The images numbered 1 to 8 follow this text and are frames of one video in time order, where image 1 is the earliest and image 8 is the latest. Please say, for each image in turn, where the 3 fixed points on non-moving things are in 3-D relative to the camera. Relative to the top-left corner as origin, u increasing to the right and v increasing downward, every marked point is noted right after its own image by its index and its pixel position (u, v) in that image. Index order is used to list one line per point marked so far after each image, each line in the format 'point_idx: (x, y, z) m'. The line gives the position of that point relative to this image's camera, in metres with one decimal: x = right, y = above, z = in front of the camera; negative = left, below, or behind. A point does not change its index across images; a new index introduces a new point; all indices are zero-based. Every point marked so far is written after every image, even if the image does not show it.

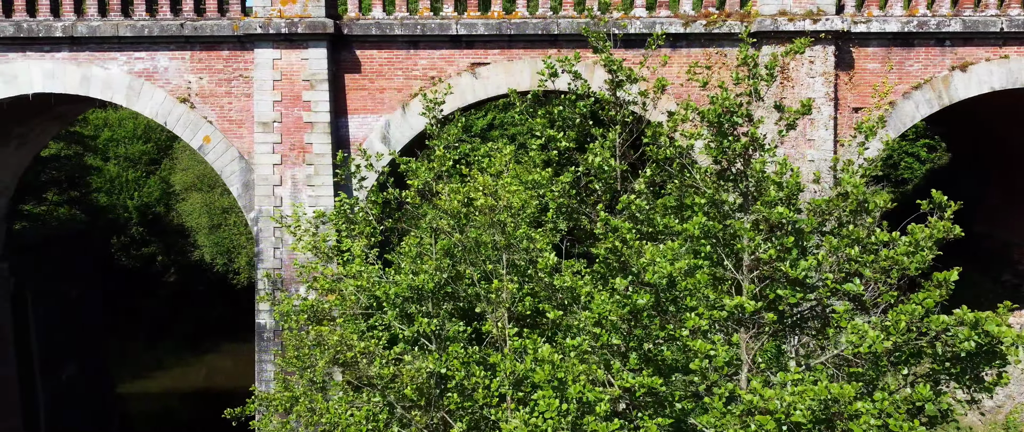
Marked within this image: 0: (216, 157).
0: (-4.0, +0.8, +10.4) m
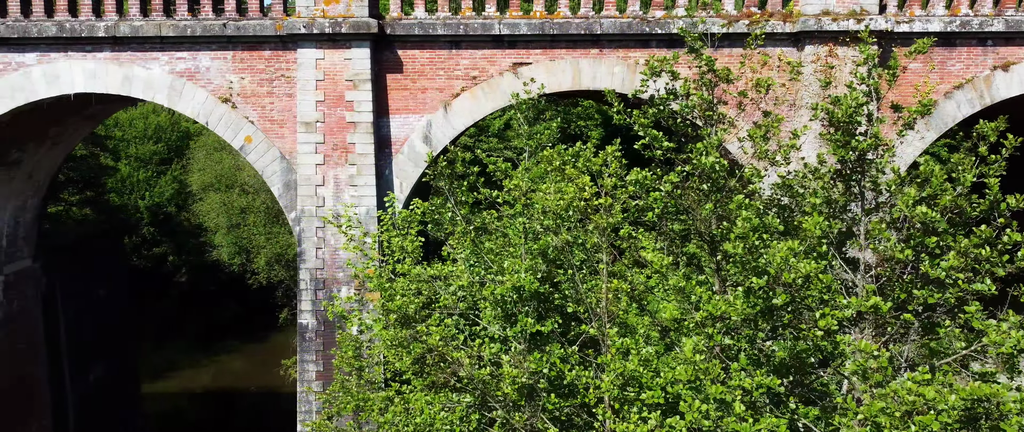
0: (-3.5, +0.8, +10.4) m
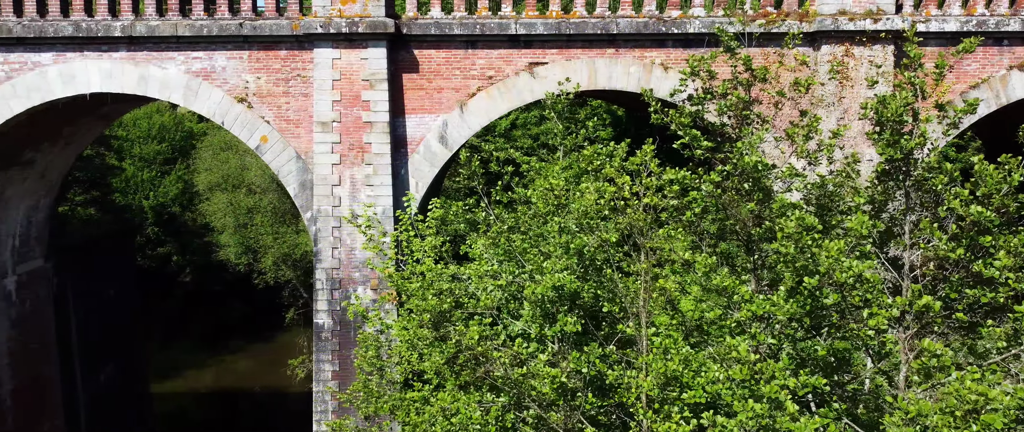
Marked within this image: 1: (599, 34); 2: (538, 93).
0: (-3.2, +0.8, +10.4) m
1: (+1.2, +2.4, +10.1) m
2: (+0.4, +1.7, +10.3) m
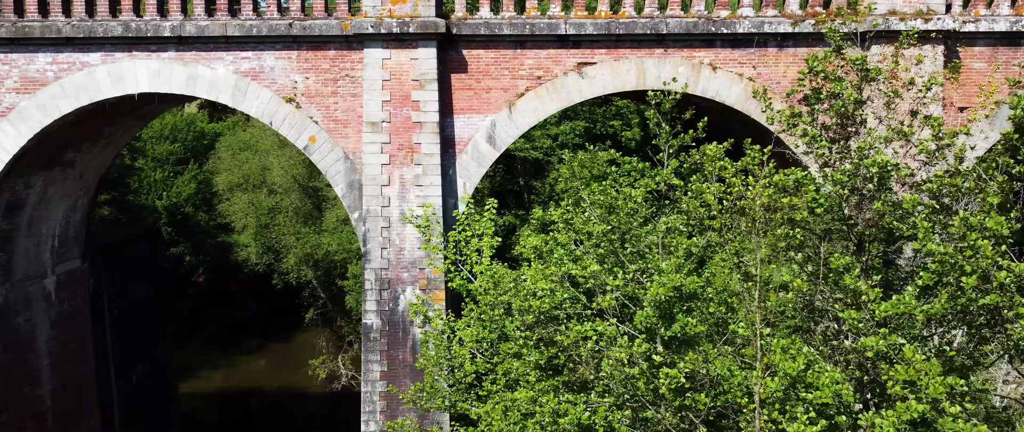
0: (-2.6, +0.8, +10.4) m
1: (+1.8, +2.4, +10.1) m
2: (+1.0, +1.7, +10.3) m
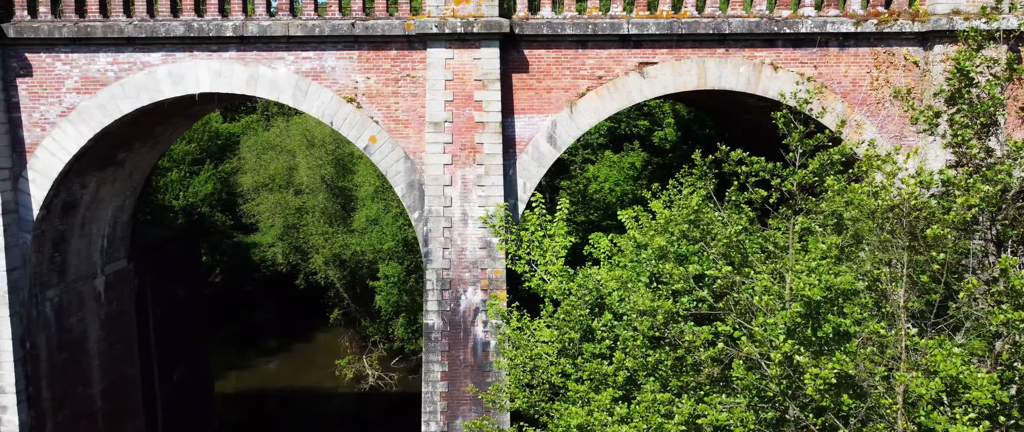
0: (-1.8, +0.8, +10.3) m
1: (+2.6, +2.4, +10.1) m
2: (+1.8, +1.7, +10.3) m
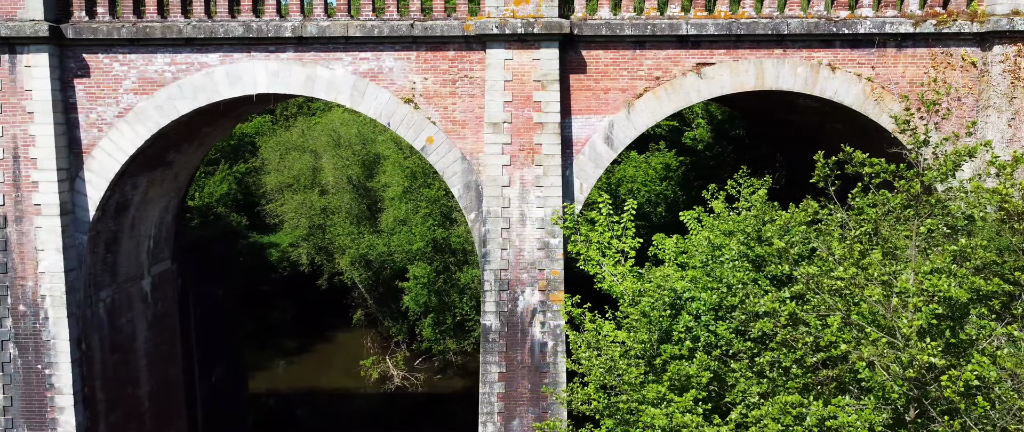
0: (-1.0, +0.8, +10.3) m
1: (+3.4, +2.4, +10.1) m
2: (+2.6, +1.7, +10.3) m
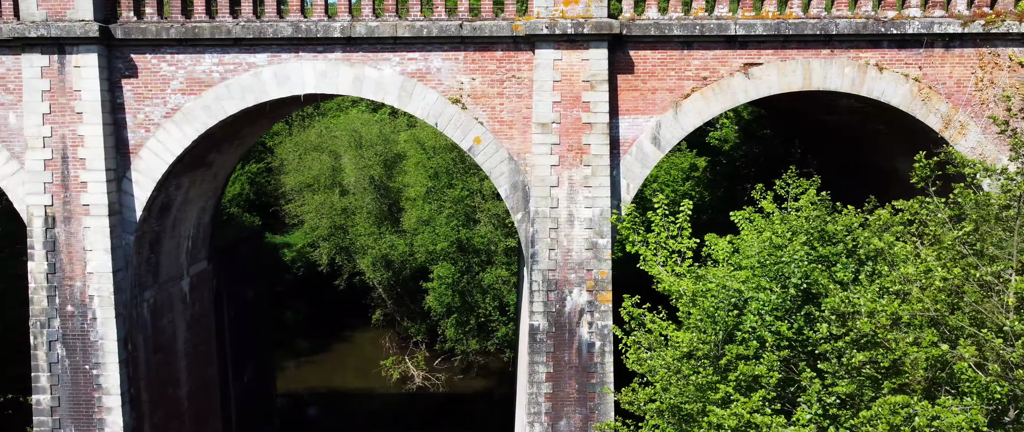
0: (-0.4, +0.8, +10.3) m
1: (+4.0, +2.4, +10.1) m
2: (+3.2, +1.7, +10.3) m
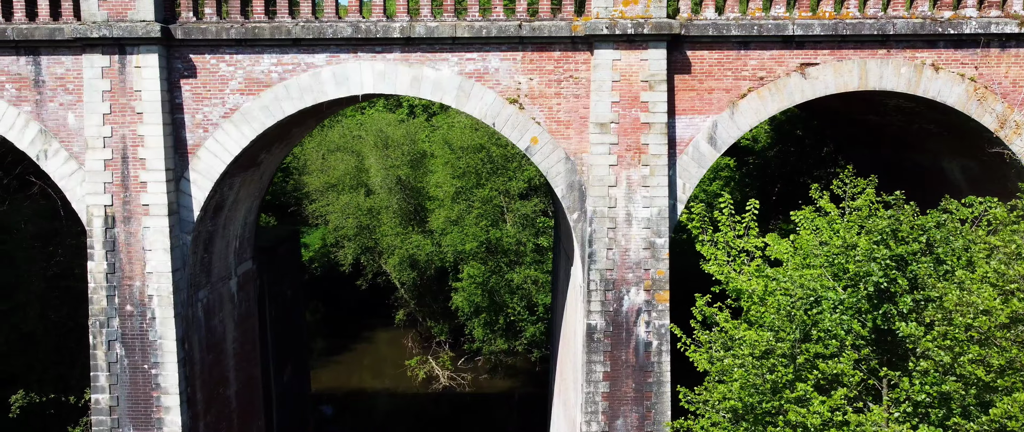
0: (+0.4, +0.8, +10.4) m
1: (+4.8, +2.4, +10.1) m
2: (+4.0, +1.7, +10.3) m
